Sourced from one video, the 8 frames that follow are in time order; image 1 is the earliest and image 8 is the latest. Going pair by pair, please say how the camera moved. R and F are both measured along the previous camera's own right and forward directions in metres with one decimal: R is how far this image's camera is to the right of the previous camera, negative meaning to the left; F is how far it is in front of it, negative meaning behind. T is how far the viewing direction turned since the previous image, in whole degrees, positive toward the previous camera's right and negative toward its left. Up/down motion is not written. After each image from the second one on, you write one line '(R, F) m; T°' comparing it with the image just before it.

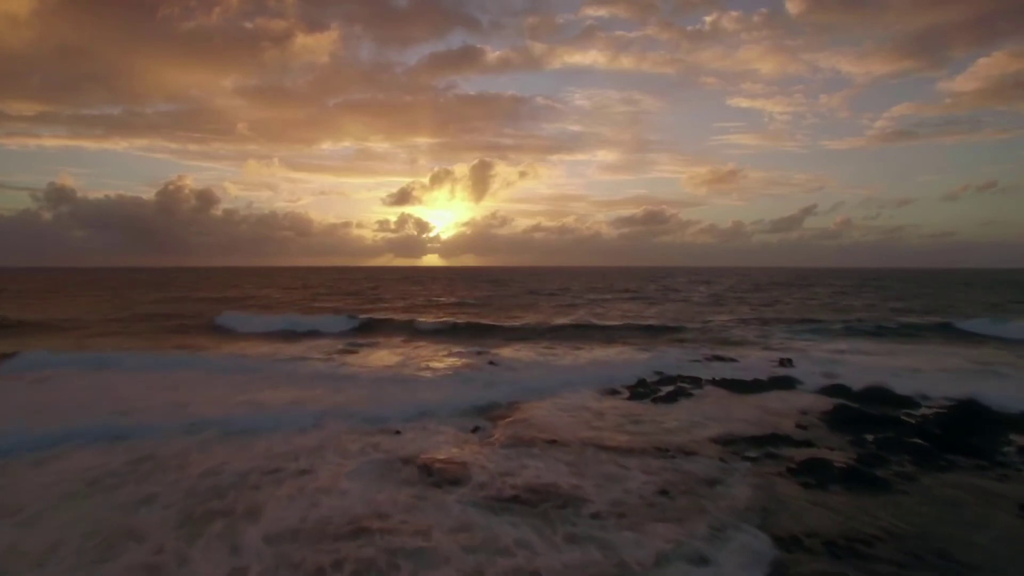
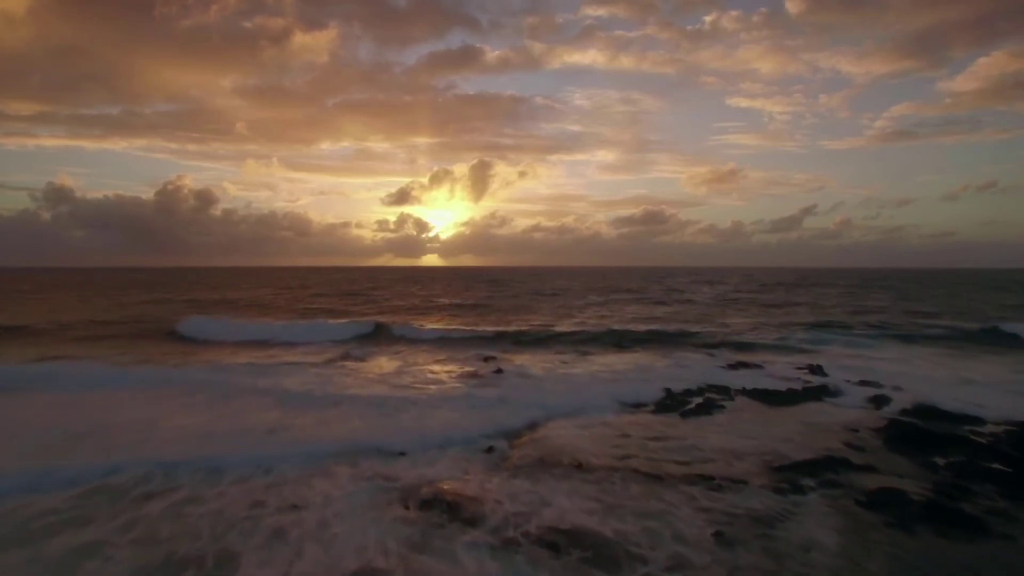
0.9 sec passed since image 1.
(-0.3, +1.1) m; 0°
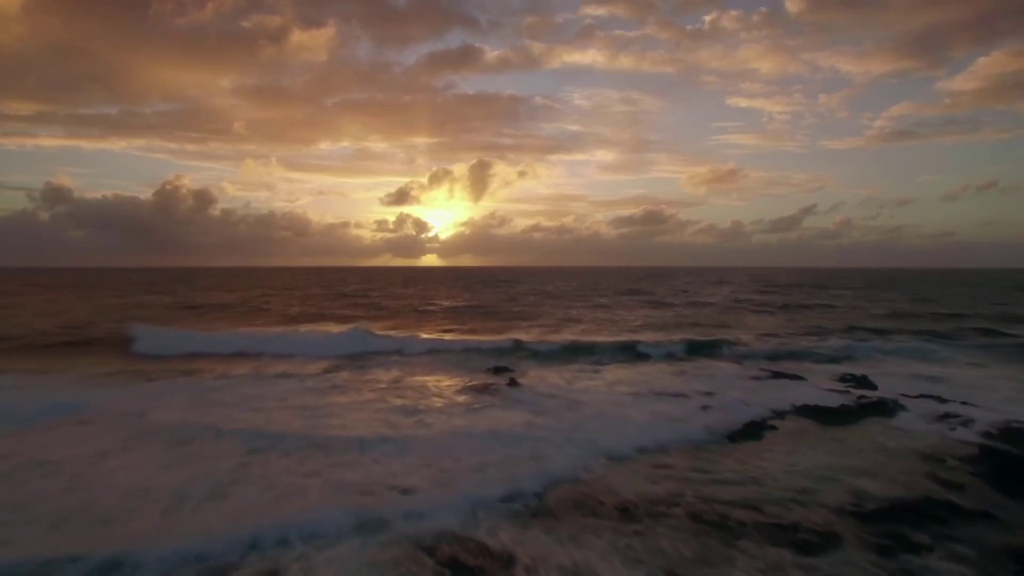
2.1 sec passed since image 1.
(-0.4, +1.6) m; 0°
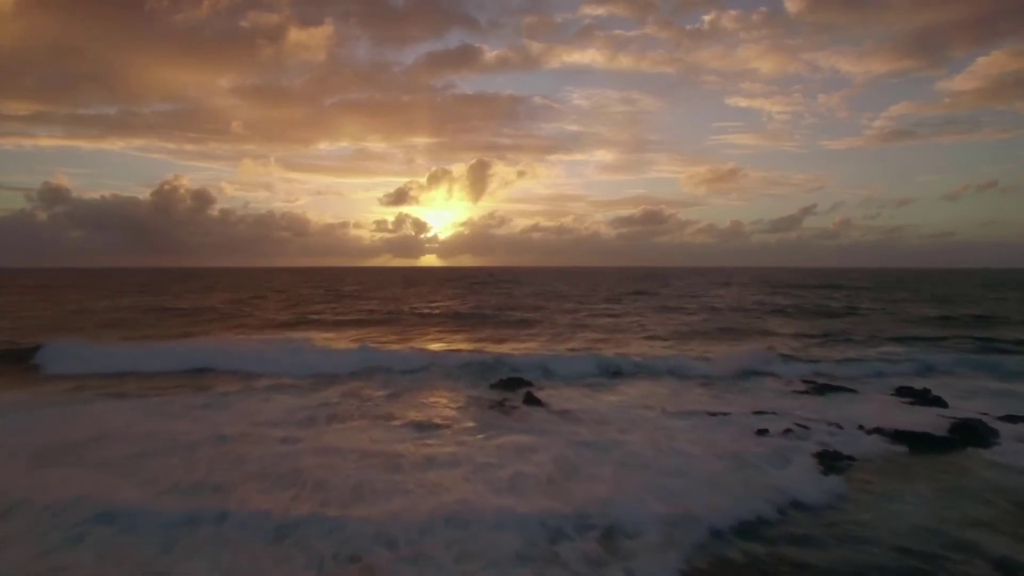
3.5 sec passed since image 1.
(-0.4, +1.8) m; 0°
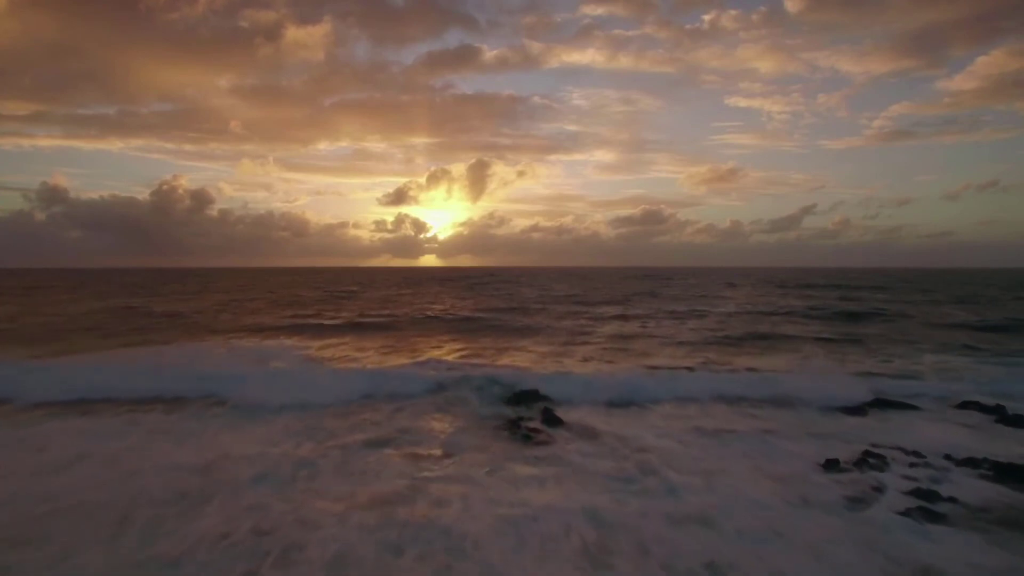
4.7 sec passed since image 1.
(-0.3, +1.7) m; 0°
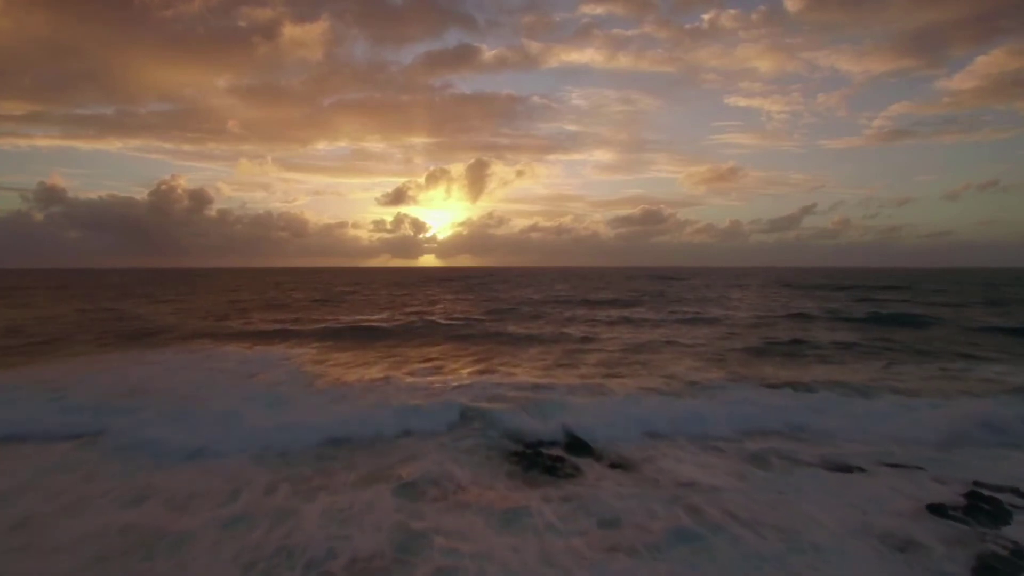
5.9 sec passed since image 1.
(-0.3, +1.9) m; 0°
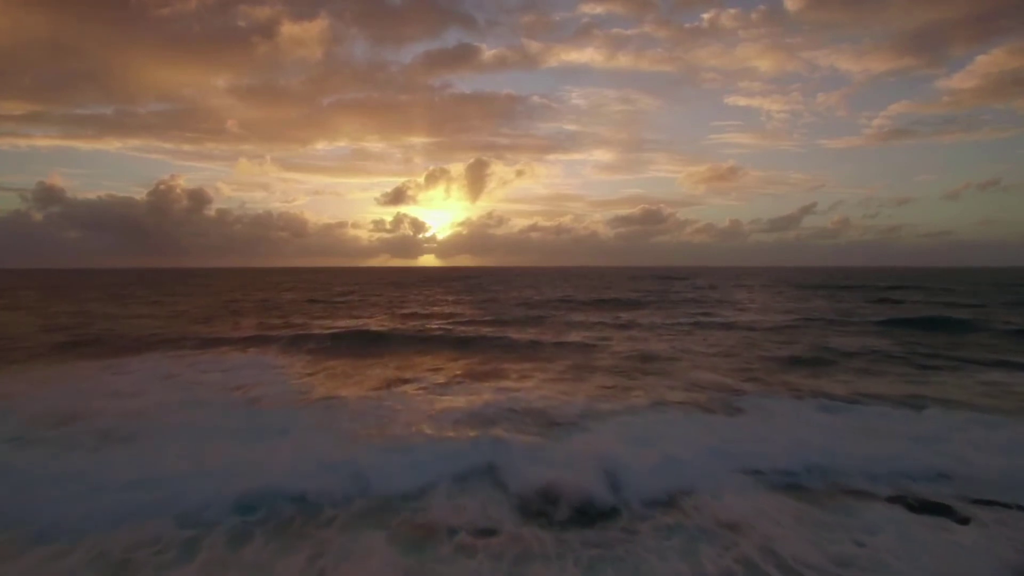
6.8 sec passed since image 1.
(-0.2, +1.1) m; 0°
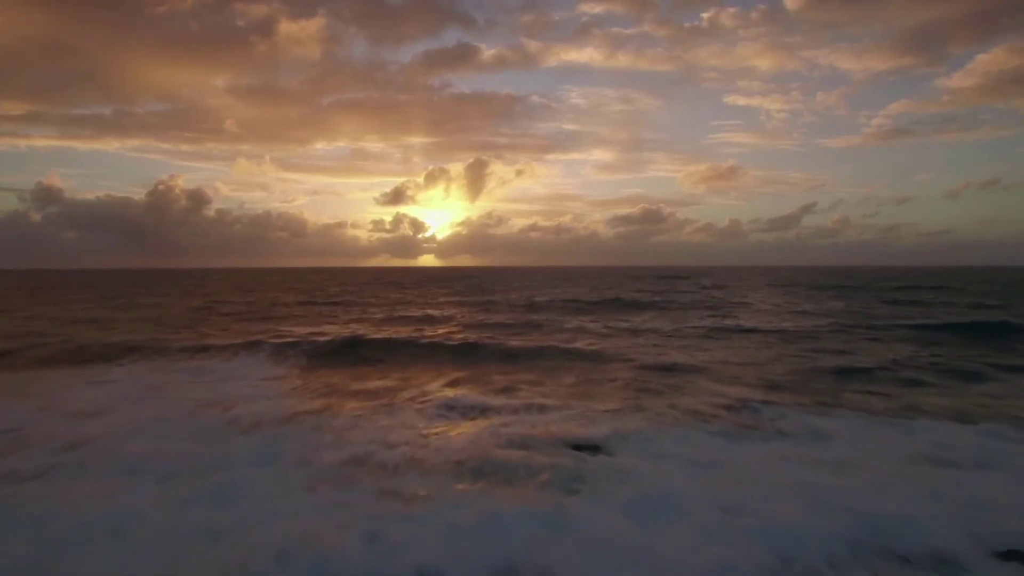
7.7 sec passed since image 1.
(-0.3, +1.3) m; 0°
